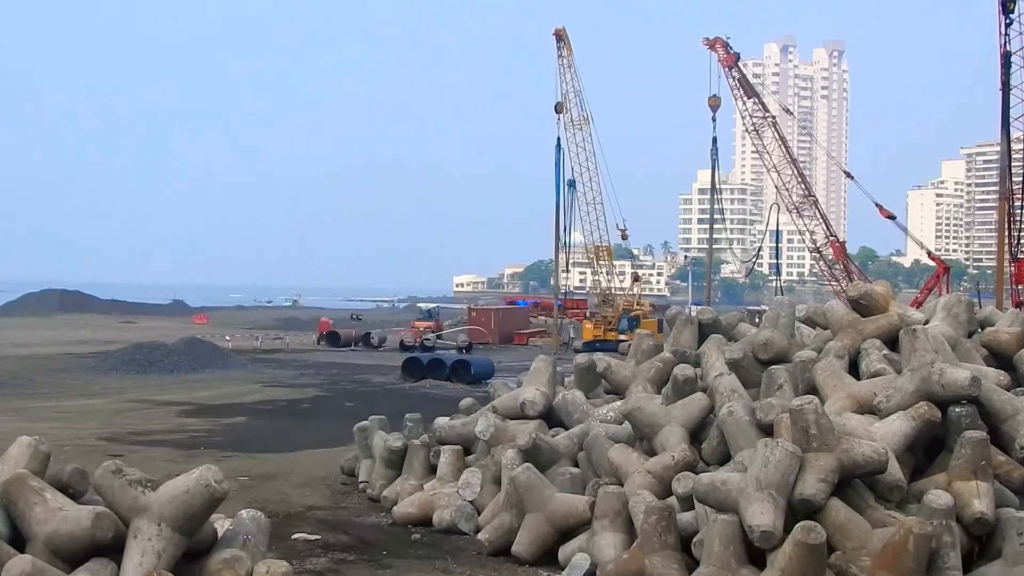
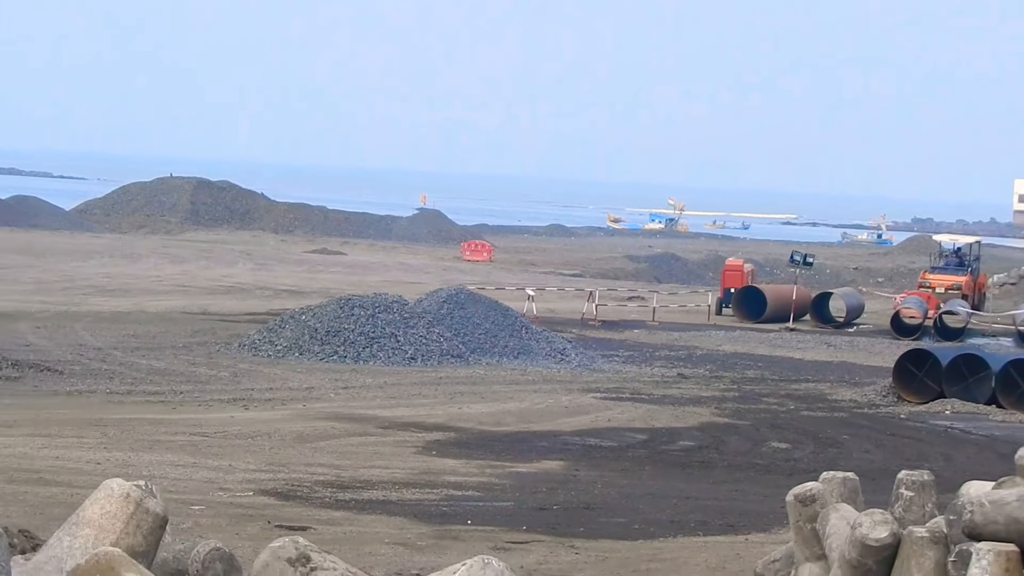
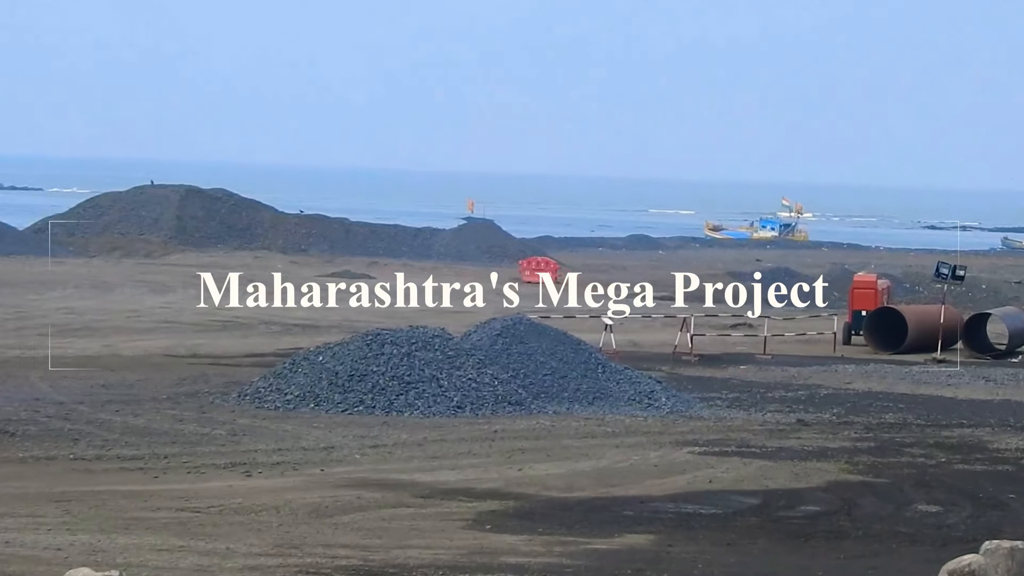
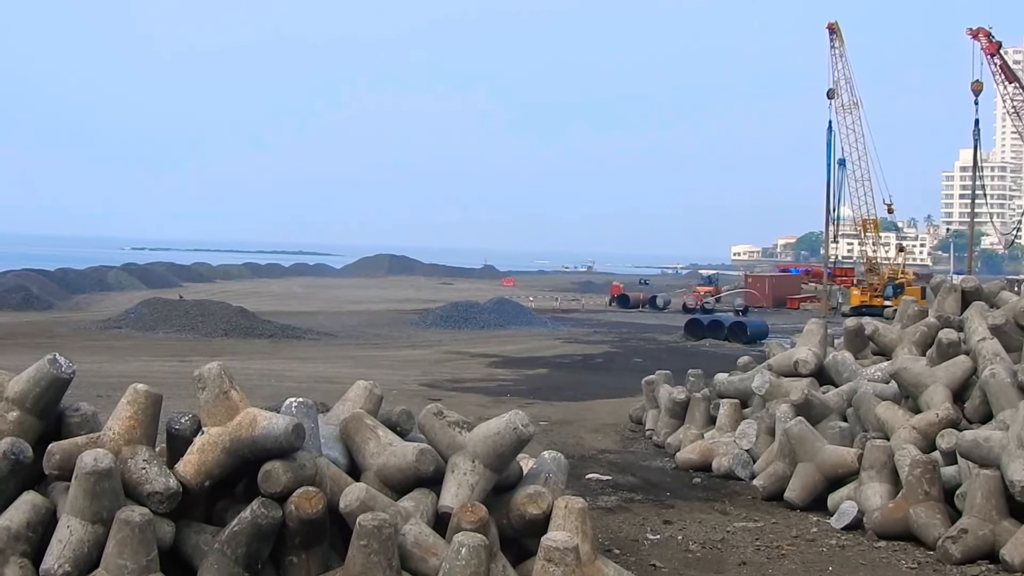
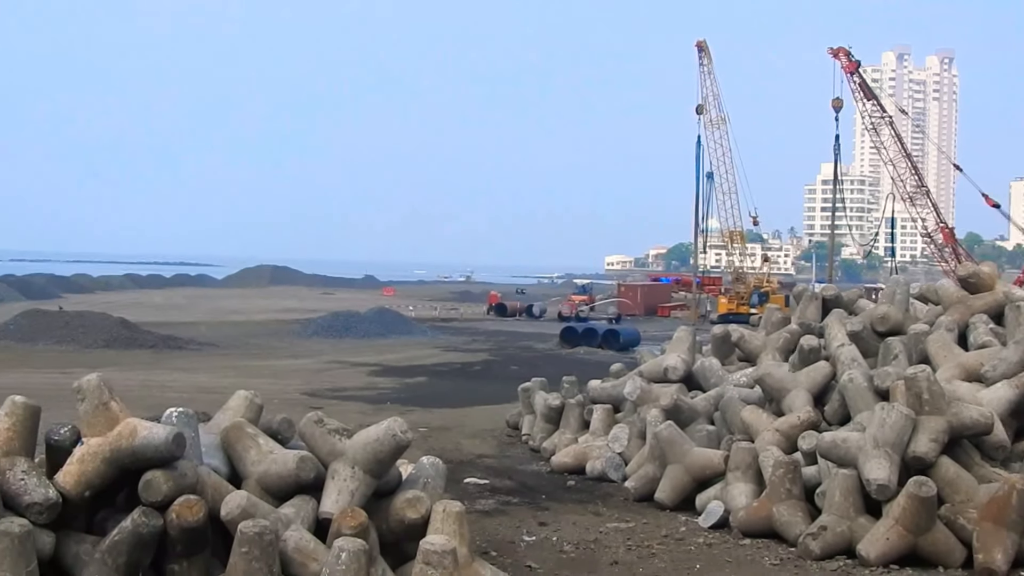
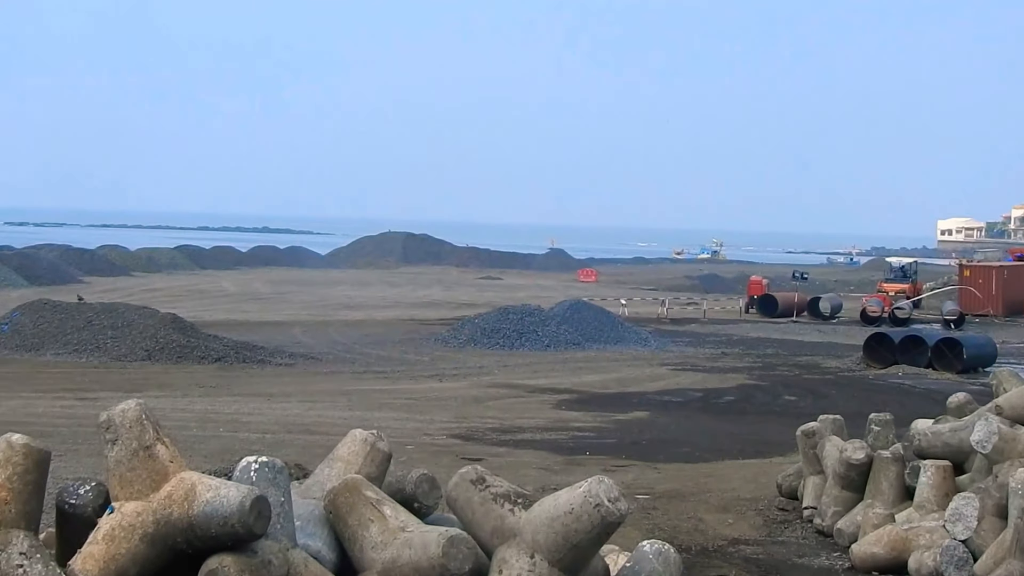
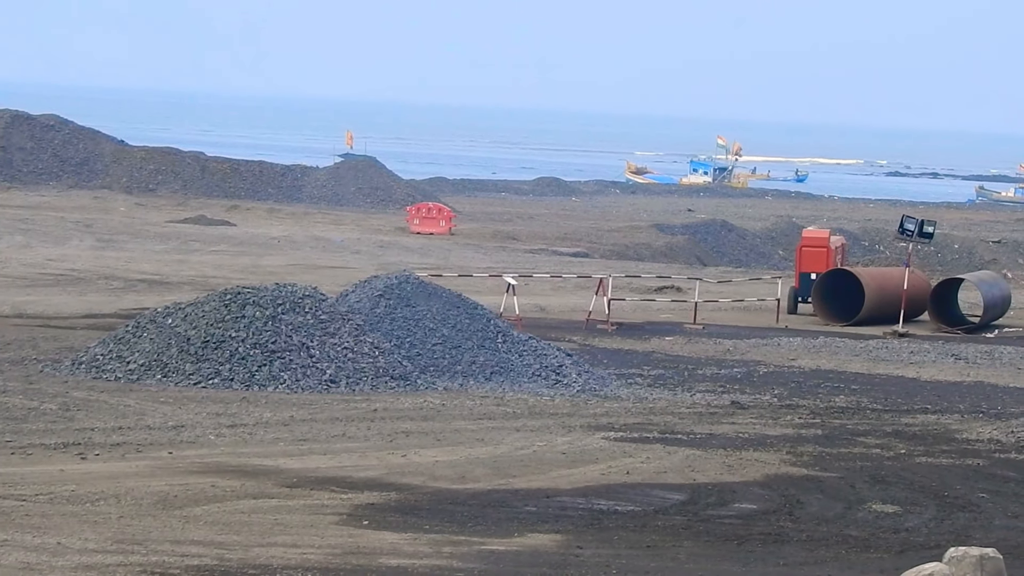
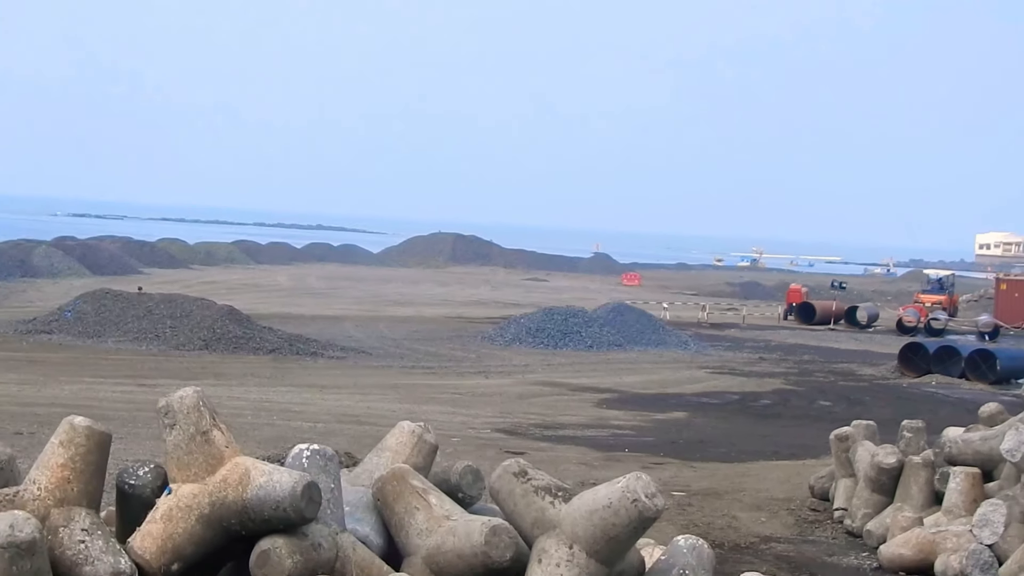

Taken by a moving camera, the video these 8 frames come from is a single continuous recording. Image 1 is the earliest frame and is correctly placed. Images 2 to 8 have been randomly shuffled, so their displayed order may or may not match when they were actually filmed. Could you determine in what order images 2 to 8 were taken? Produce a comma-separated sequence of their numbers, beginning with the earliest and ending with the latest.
5, 4, 6, 3, 7, 2, 8
